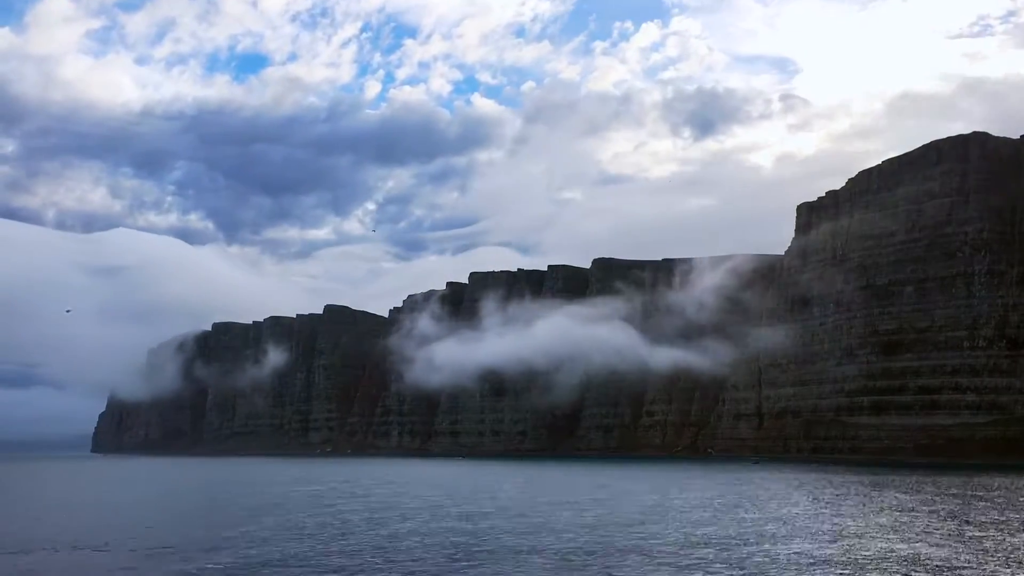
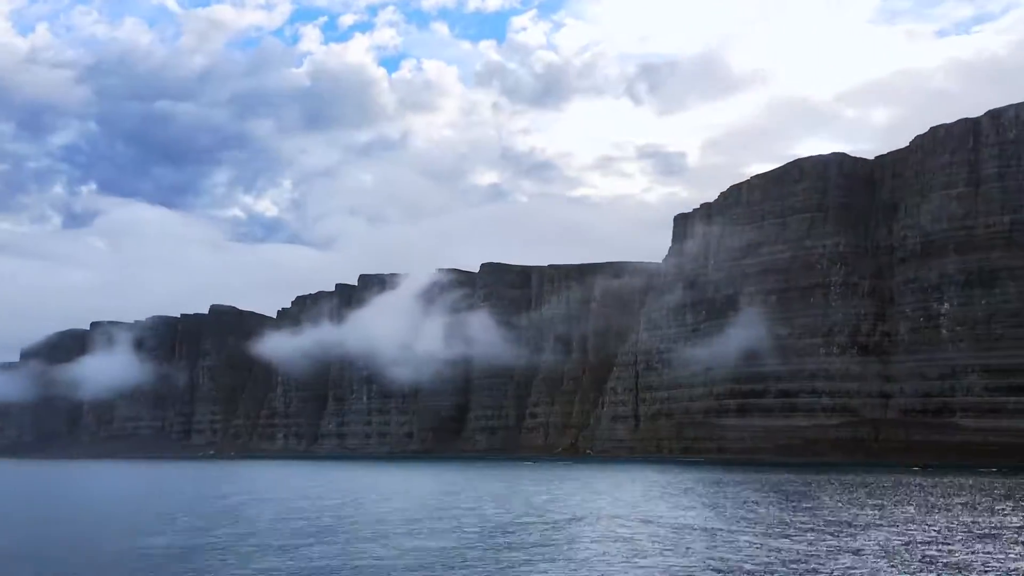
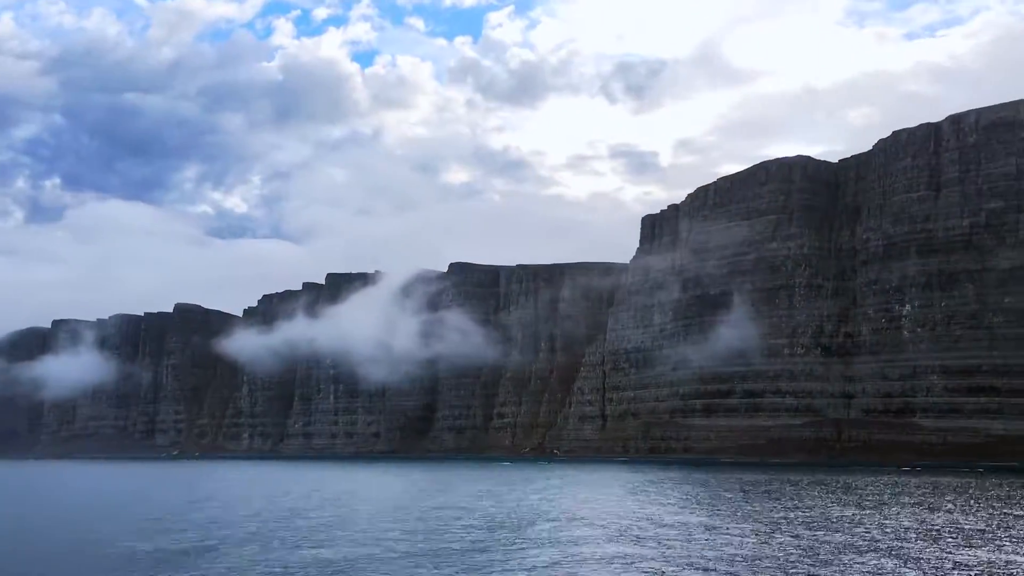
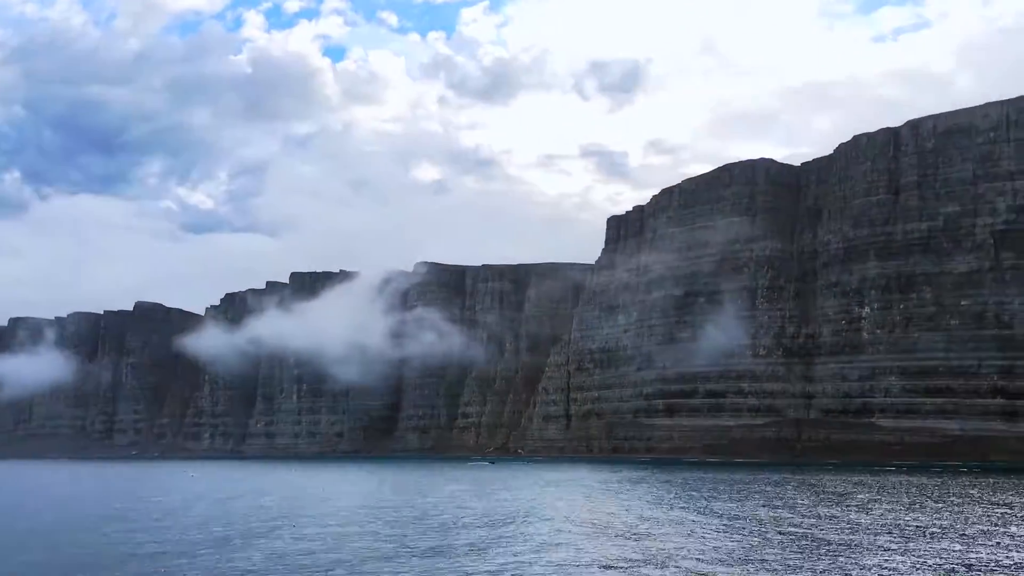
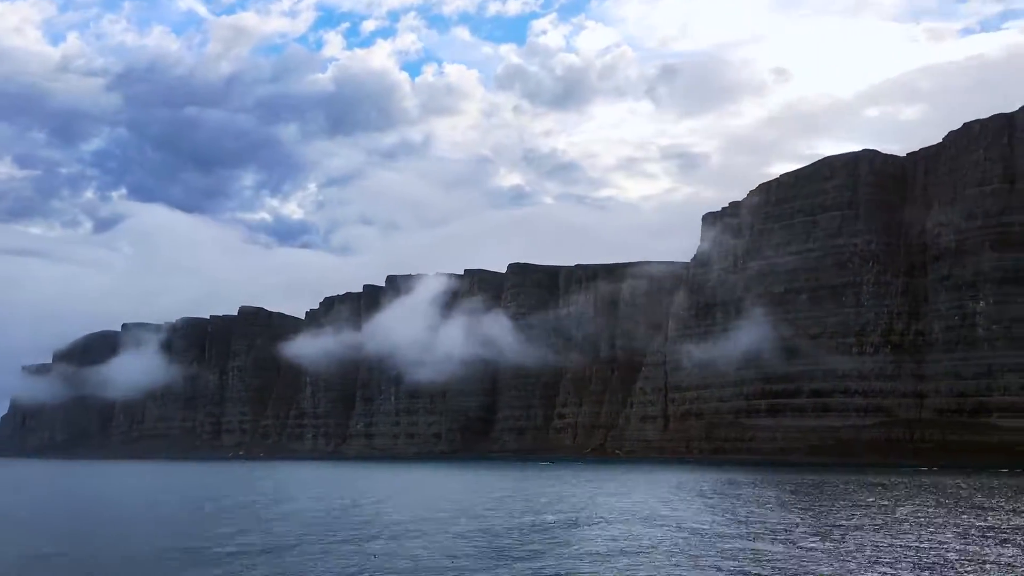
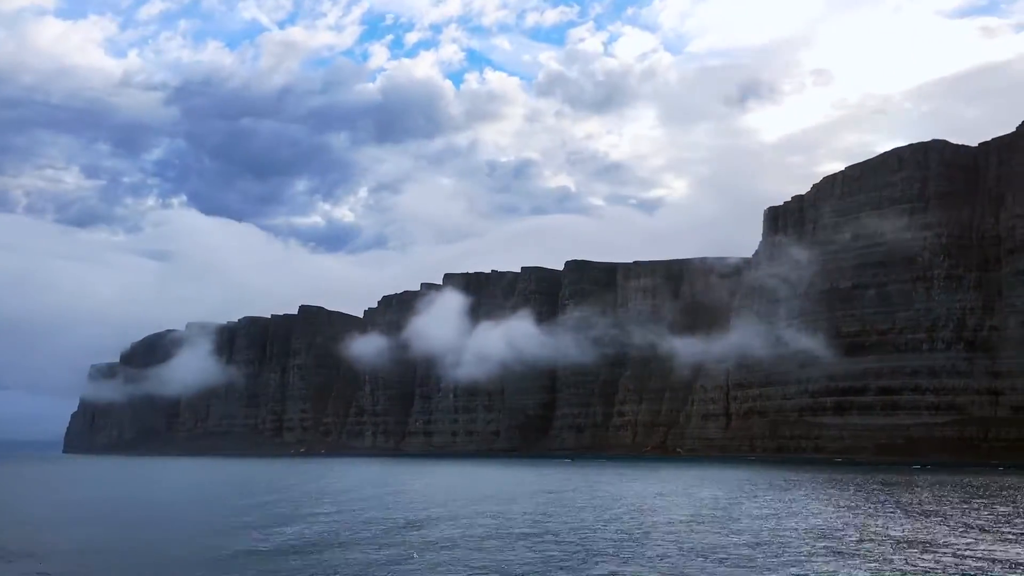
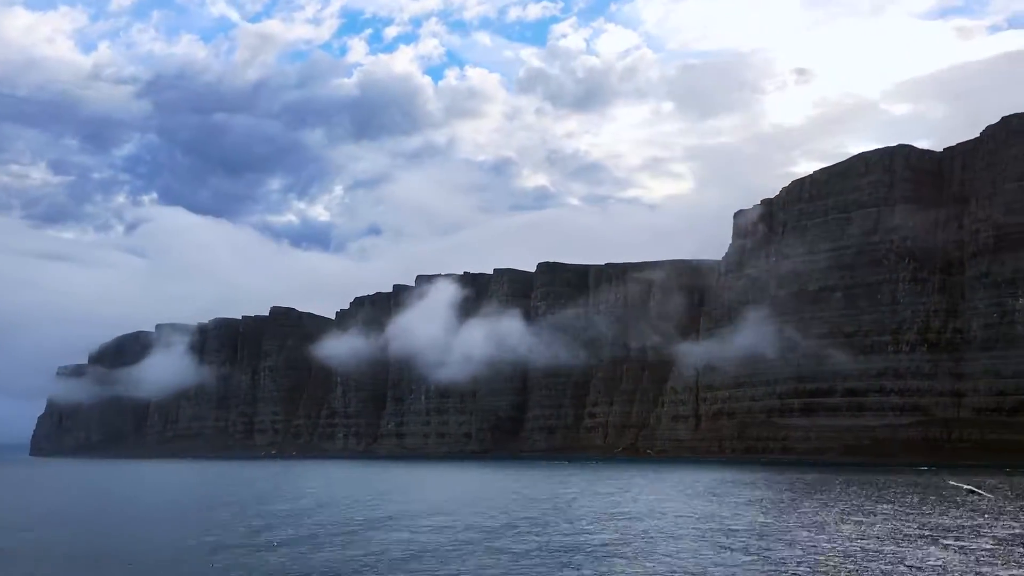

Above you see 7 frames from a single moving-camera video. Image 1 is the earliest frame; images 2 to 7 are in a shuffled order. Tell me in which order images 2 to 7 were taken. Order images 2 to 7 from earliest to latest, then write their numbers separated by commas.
6, 7, 5, 2, 3, 4
